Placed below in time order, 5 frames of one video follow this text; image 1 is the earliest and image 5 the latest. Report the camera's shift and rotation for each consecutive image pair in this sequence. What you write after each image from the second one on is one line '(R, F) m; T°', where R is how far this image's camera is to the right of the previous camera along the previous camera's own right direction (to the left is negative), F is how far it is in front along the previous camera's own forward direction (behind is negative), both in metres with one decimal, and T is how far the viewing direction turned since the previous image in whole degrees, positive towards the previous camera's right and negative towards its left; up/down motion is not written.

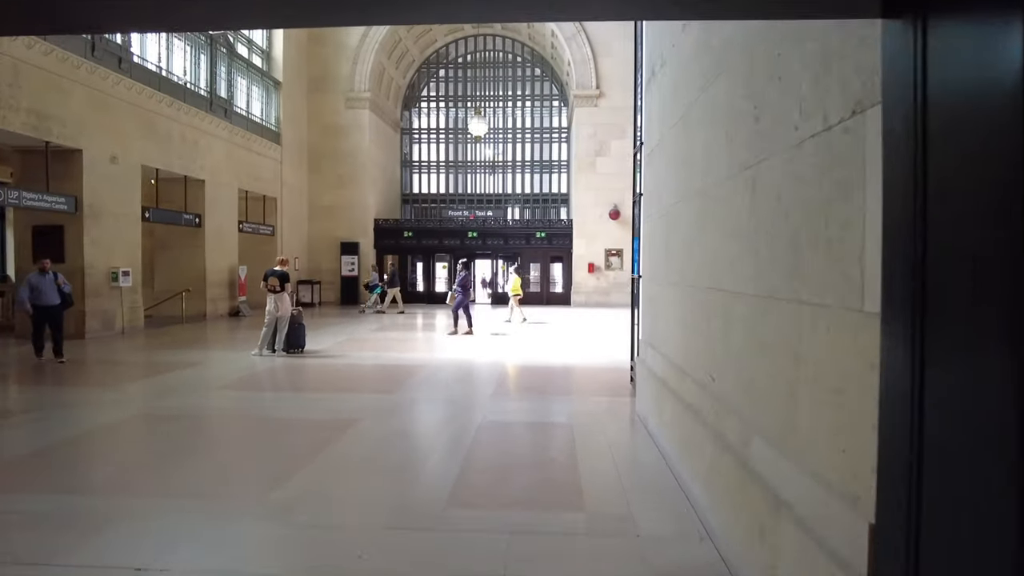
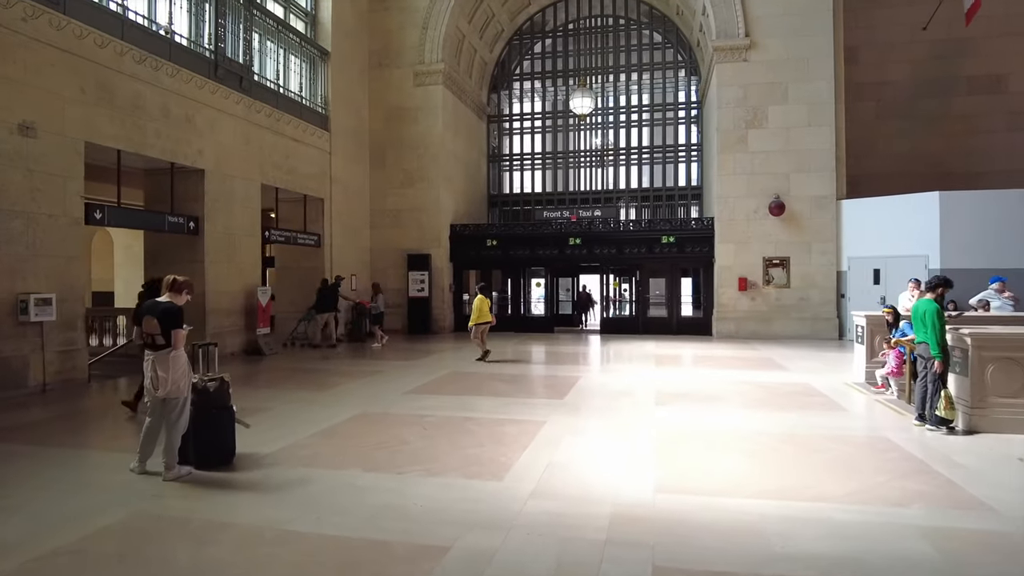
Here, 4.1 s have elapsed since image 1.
(-0.3, +5.8) m; -9°
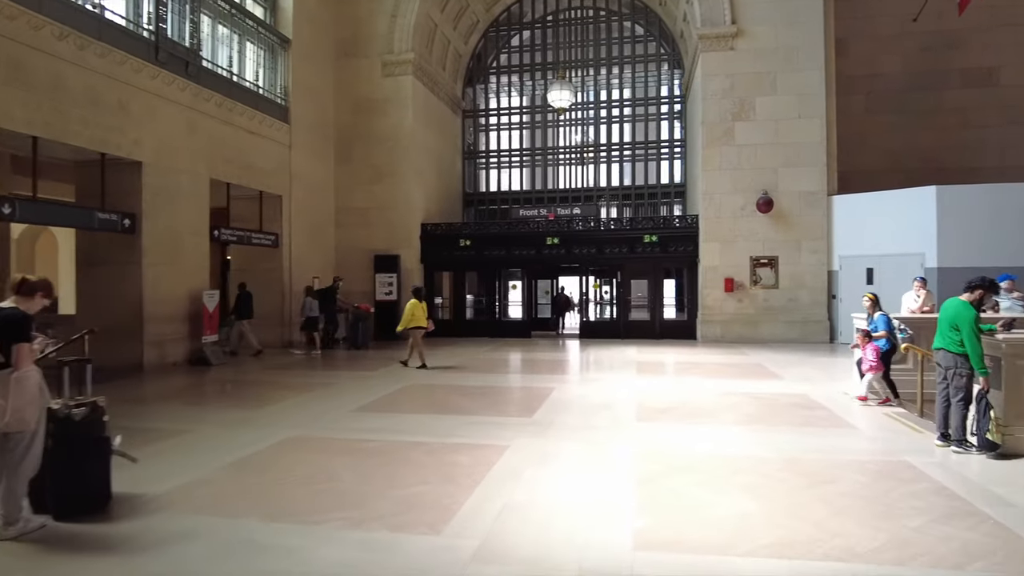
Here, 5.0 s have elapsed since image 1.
(+0.3, +1.0) m; +1°
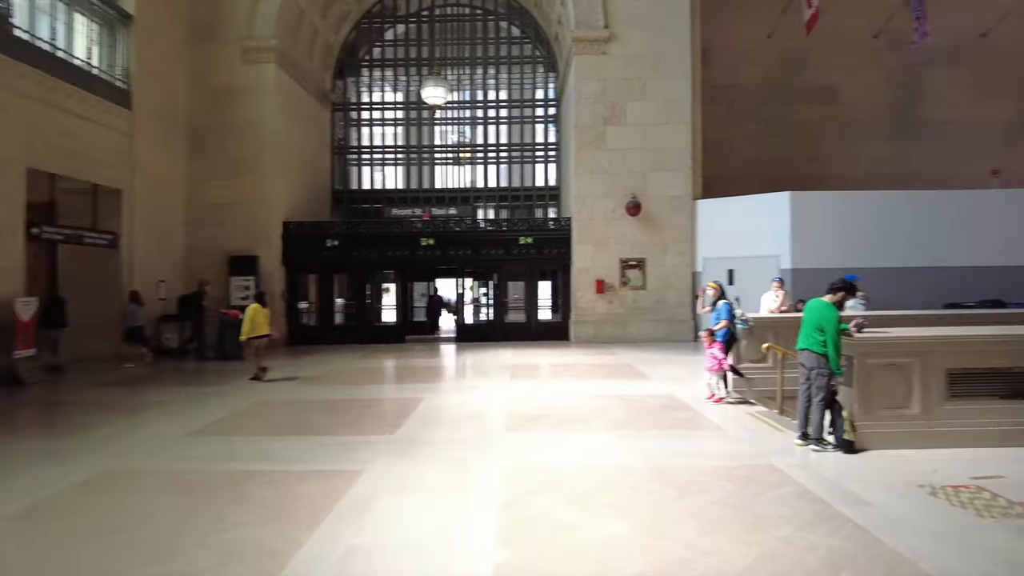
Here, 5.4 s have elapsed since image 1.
(+0.2, +0.5) m; +10°
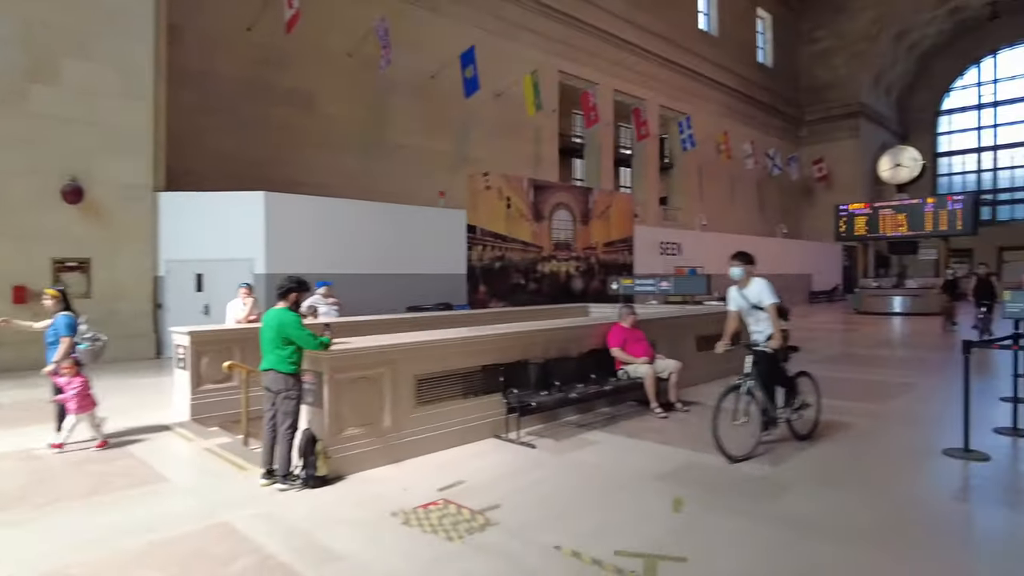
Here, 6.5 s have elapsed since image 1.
(+0.6, +1.1) m; +43°
